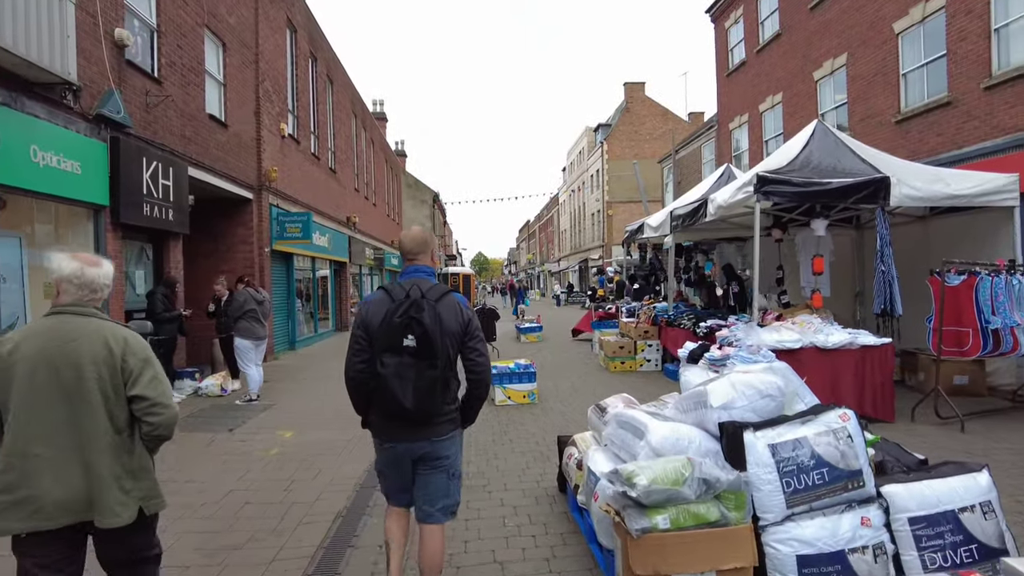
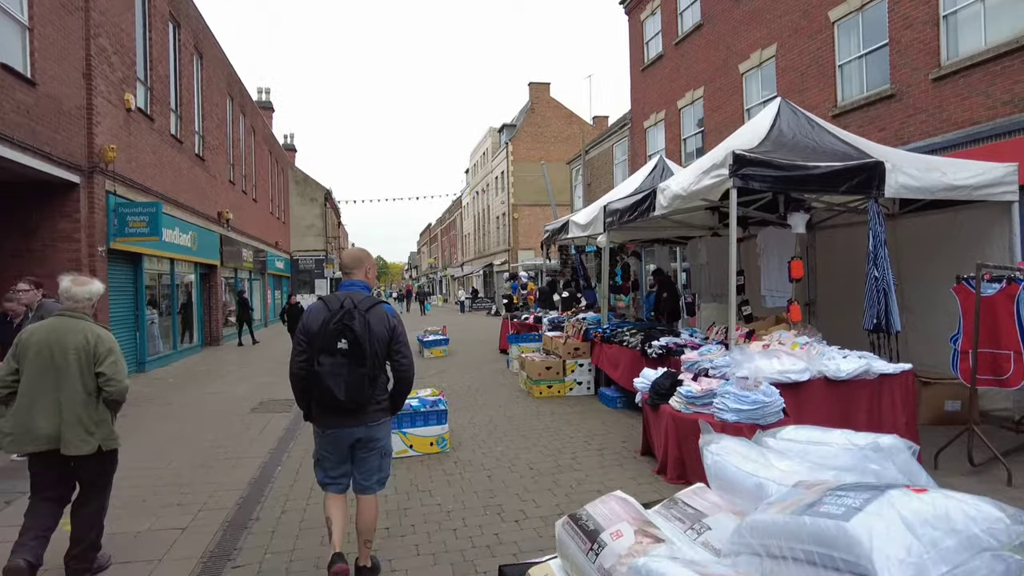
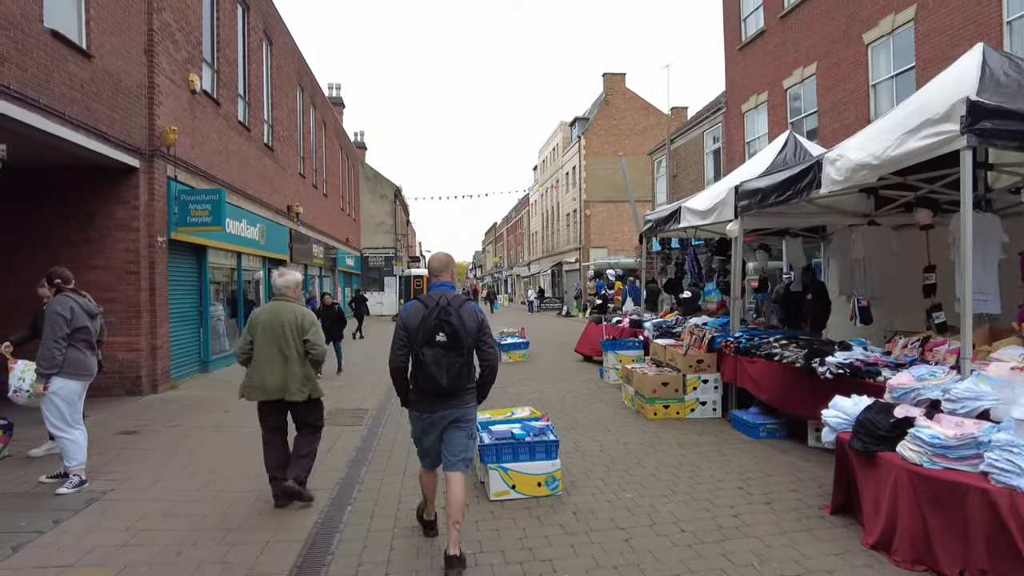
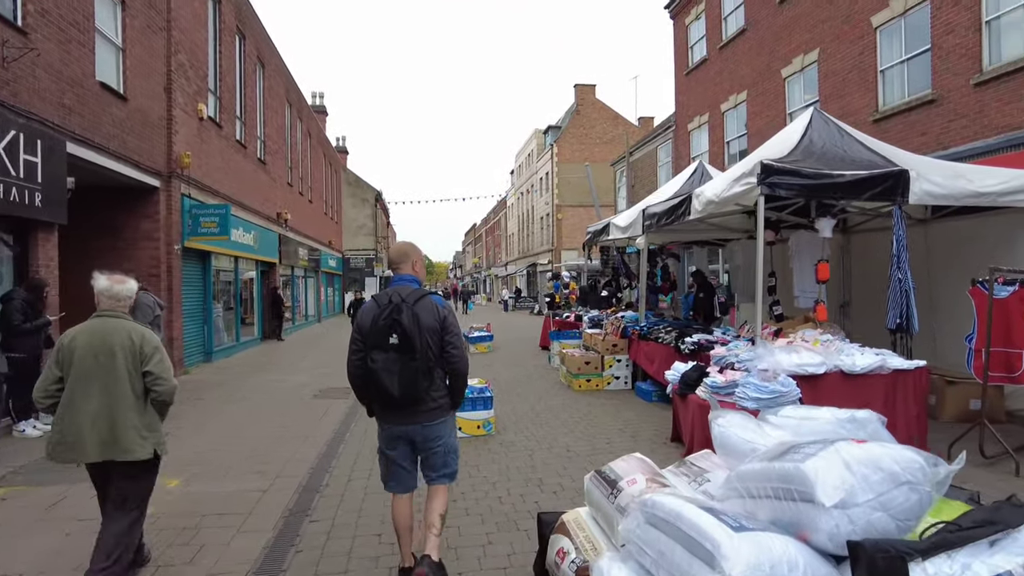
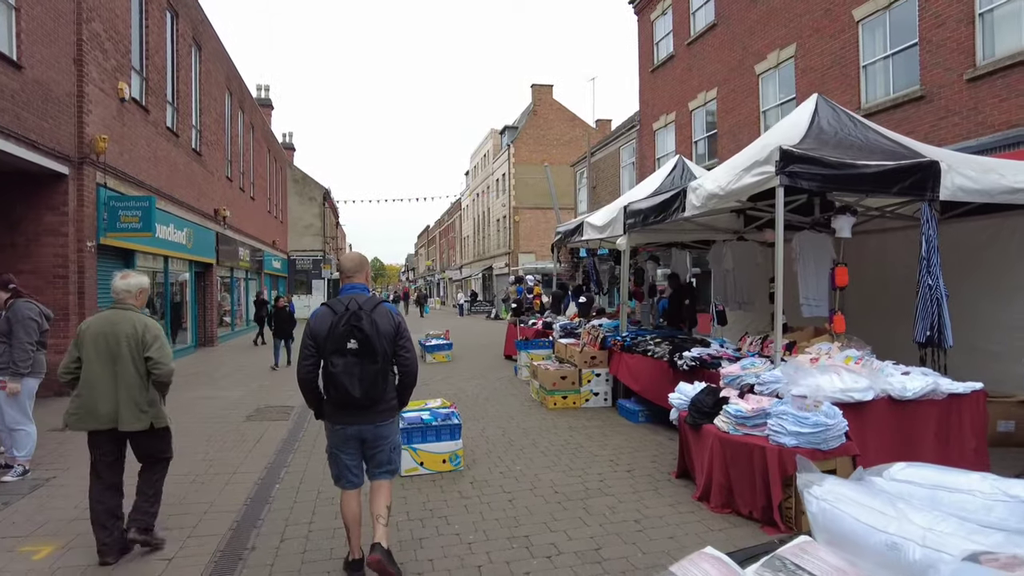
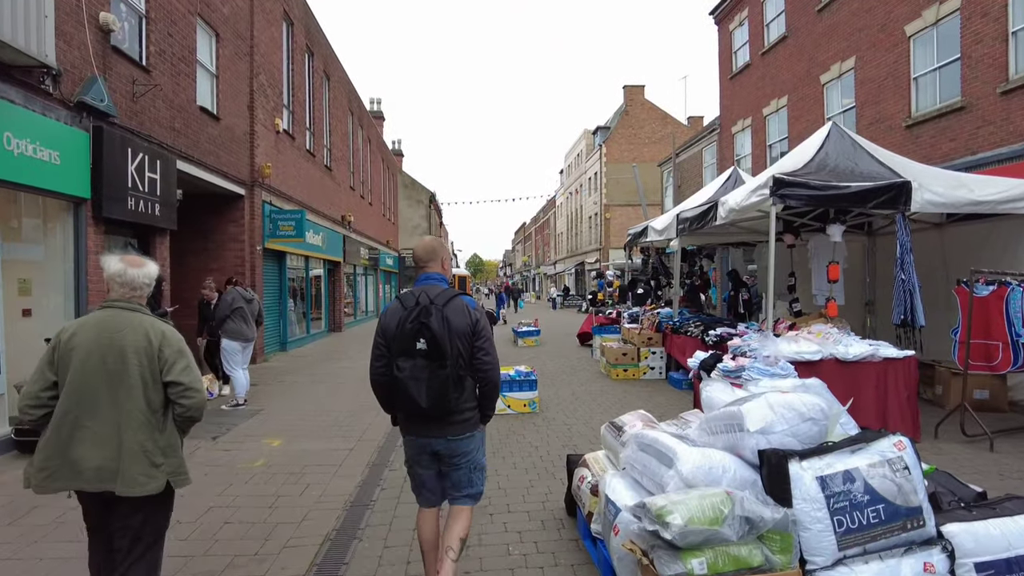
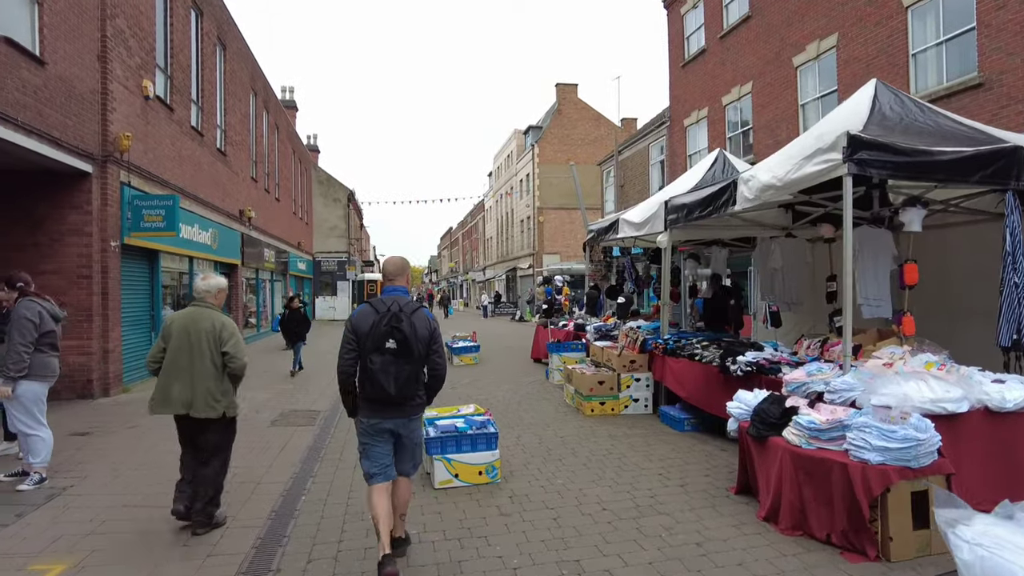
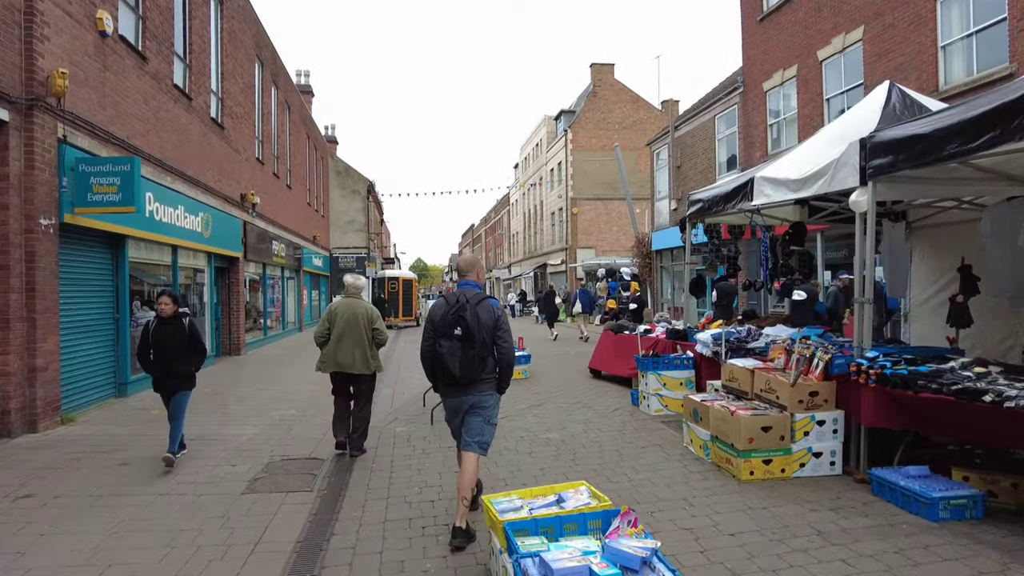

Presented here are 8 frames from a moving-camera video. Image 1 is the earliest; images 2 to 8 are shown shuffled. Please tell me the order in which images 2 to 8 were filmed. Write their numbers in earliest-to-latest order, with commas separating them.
6, 4, 2, 5, 7, 3, 8
